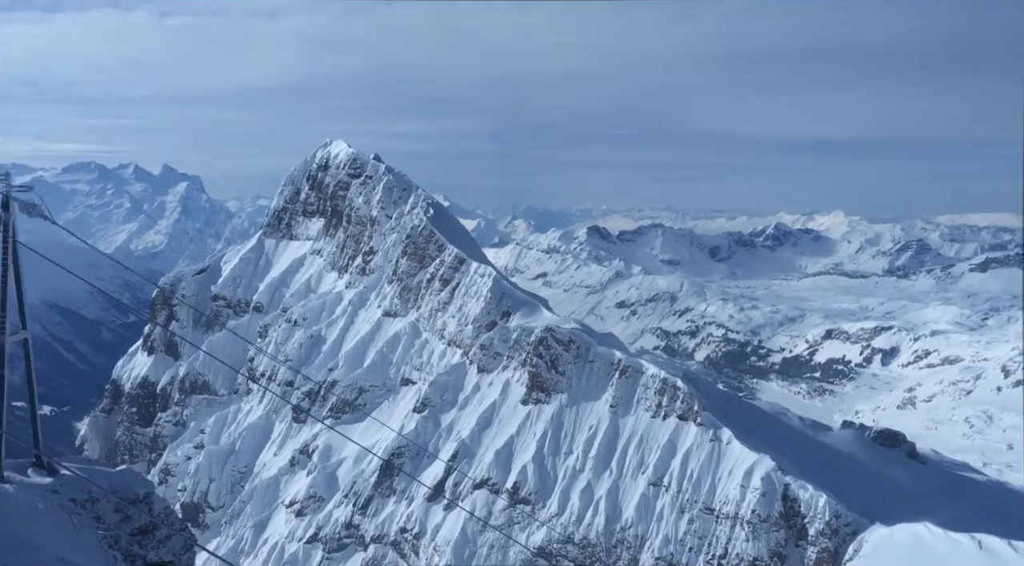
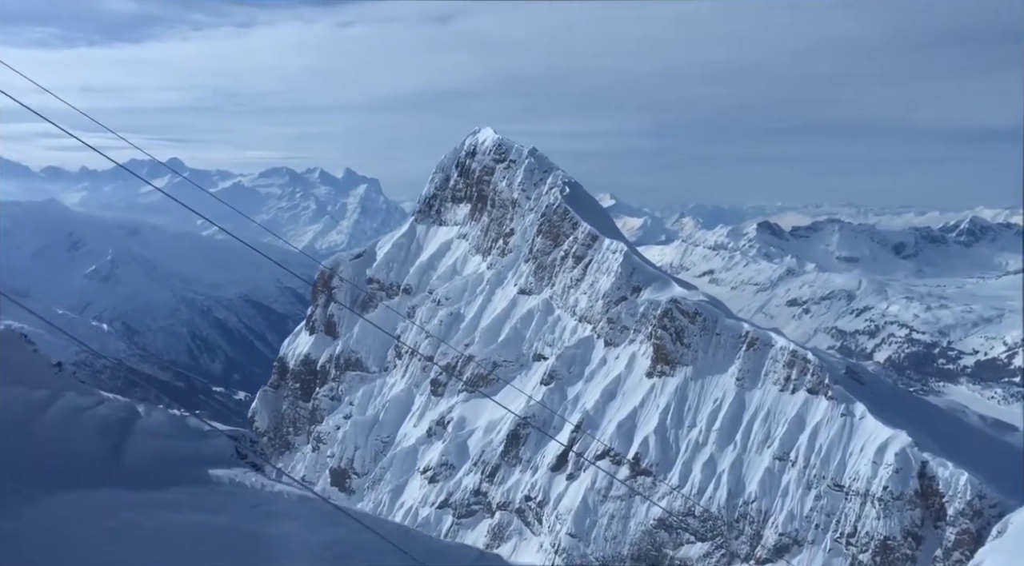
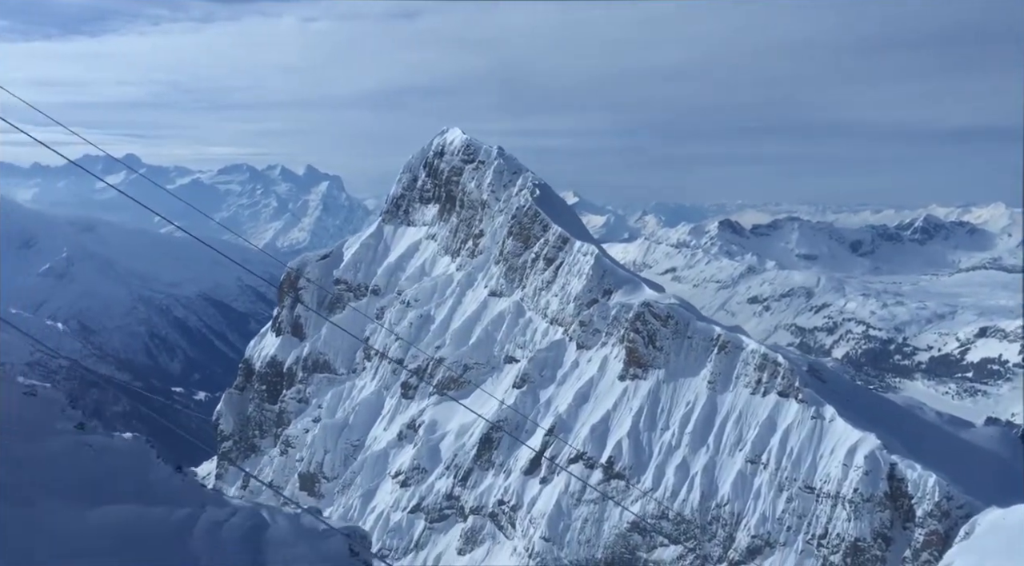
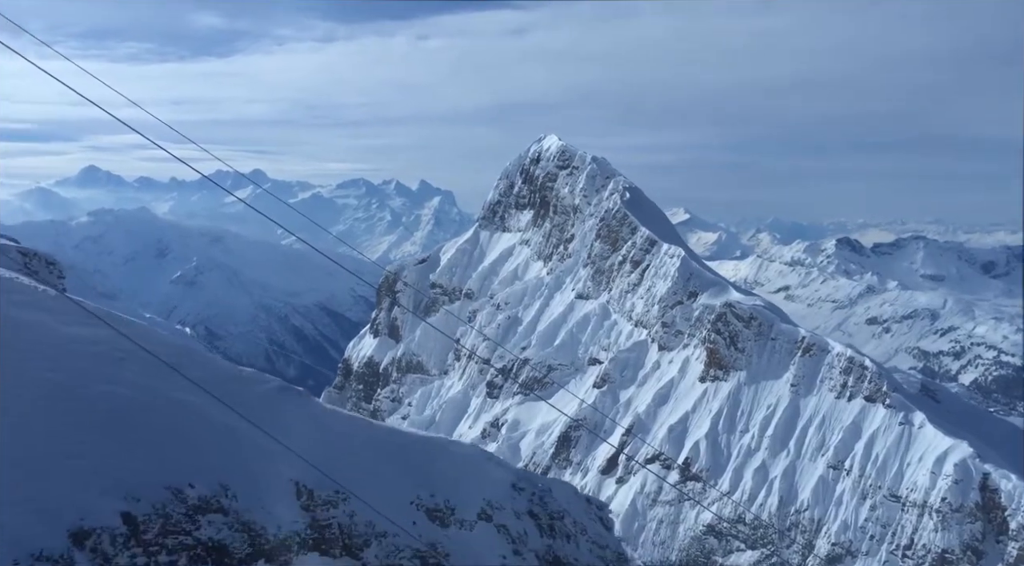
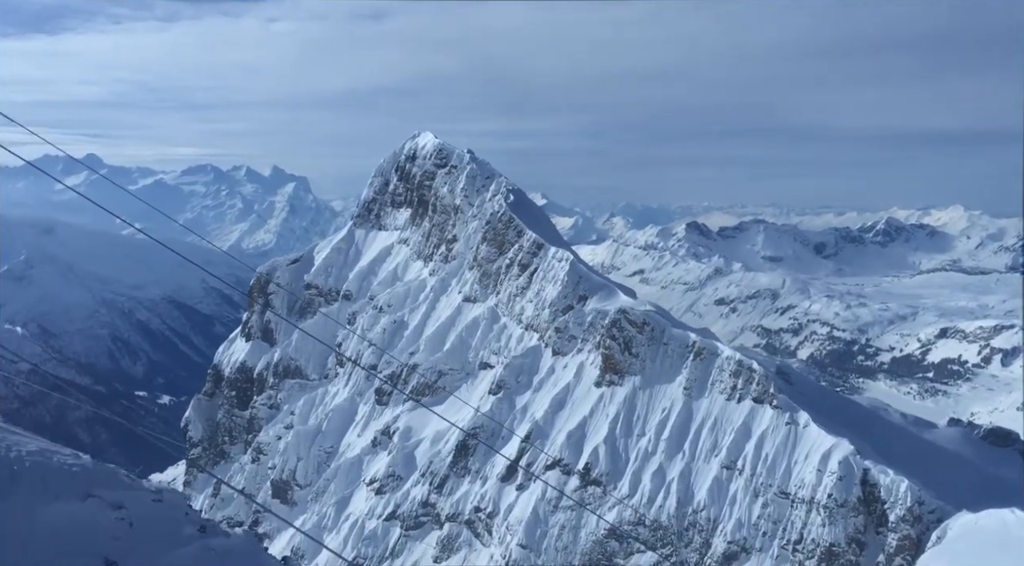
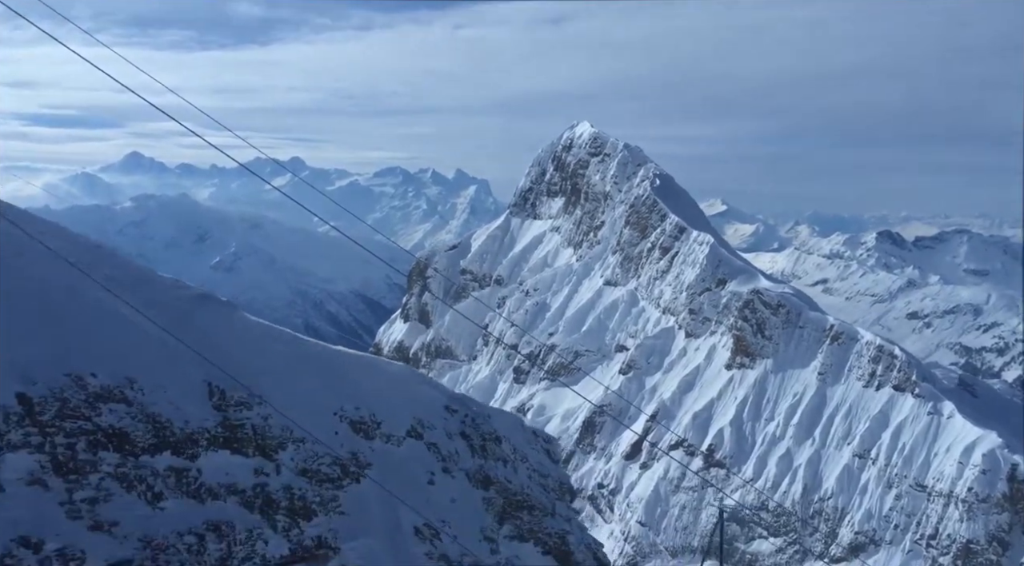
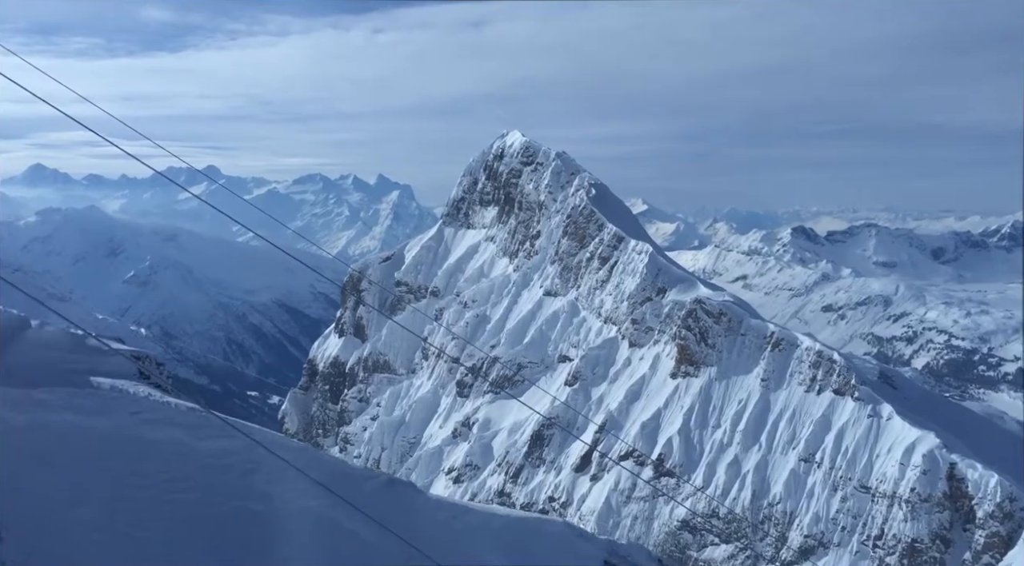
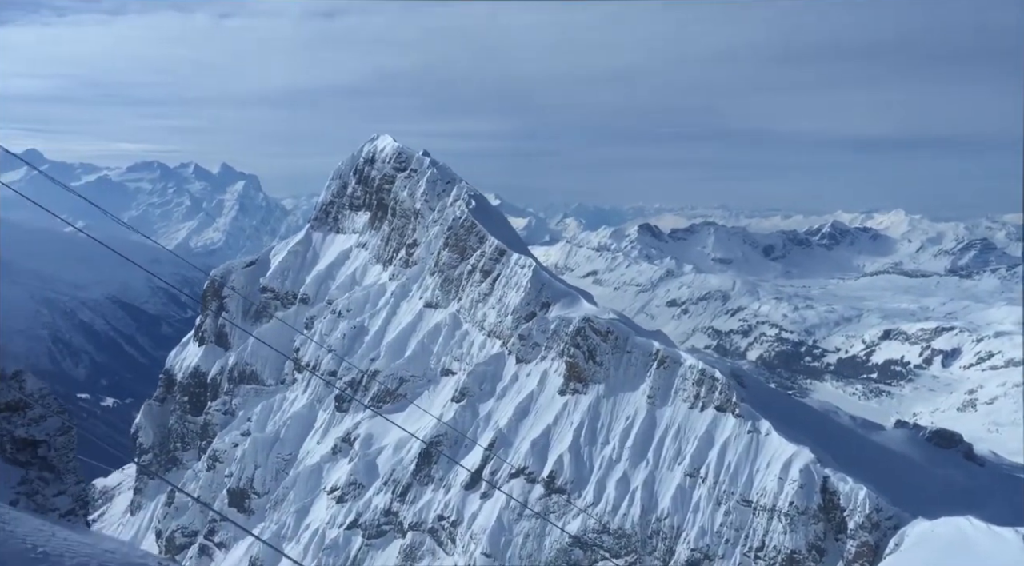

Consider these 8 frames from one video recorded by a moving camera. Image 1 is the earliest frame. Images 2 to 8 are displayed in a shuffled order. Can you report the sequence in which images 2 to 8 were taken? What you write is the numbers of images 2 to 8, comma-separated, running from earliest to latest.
8, 5, 3, 2, 7, 4, 6
